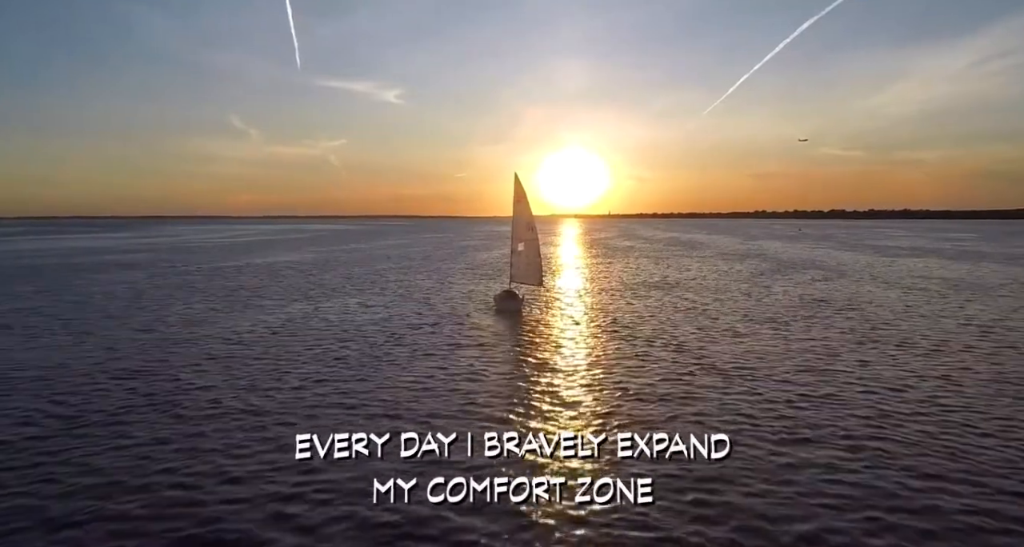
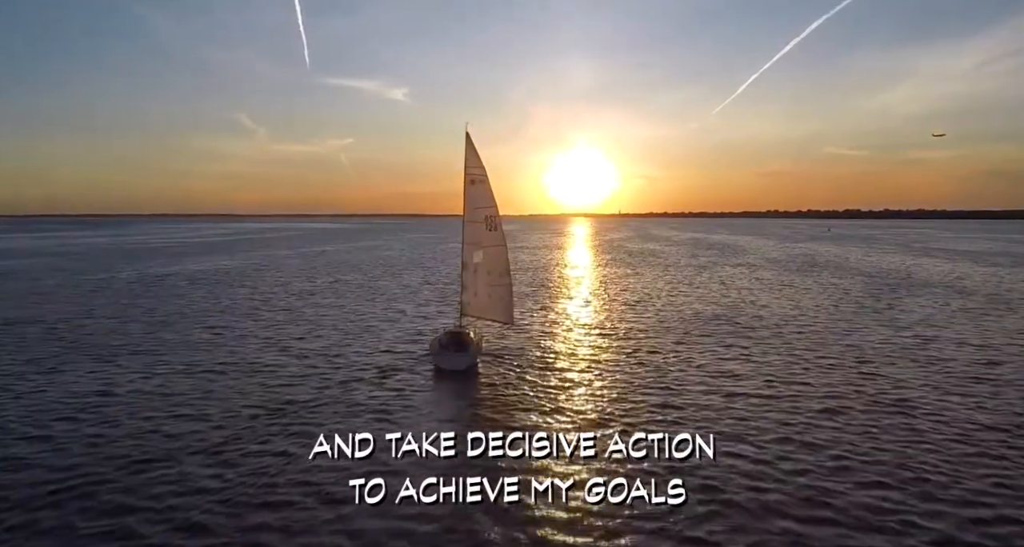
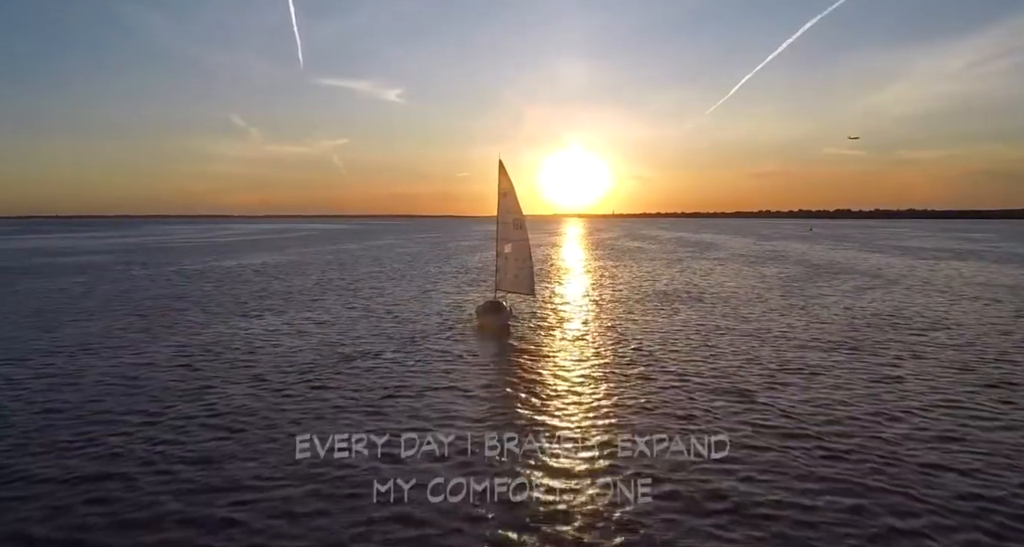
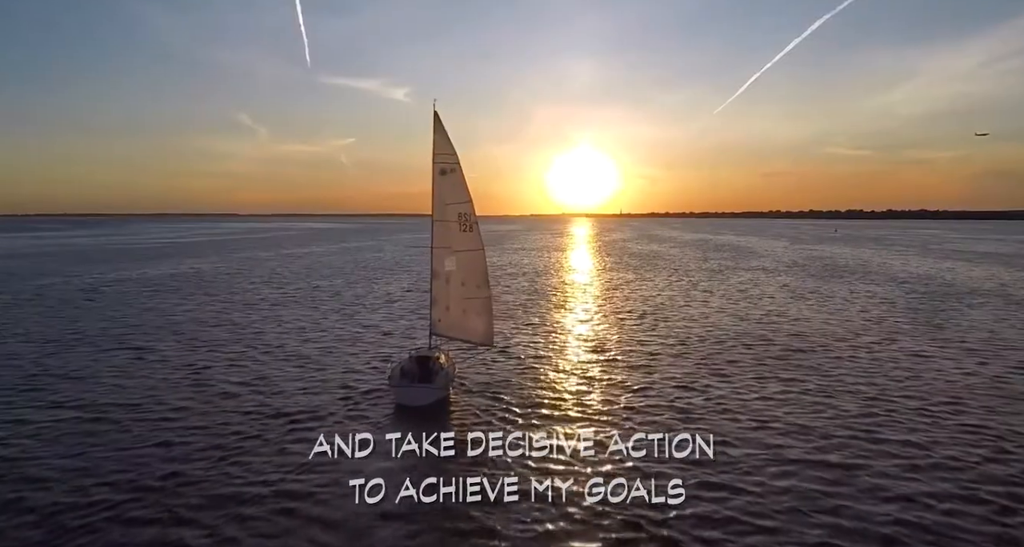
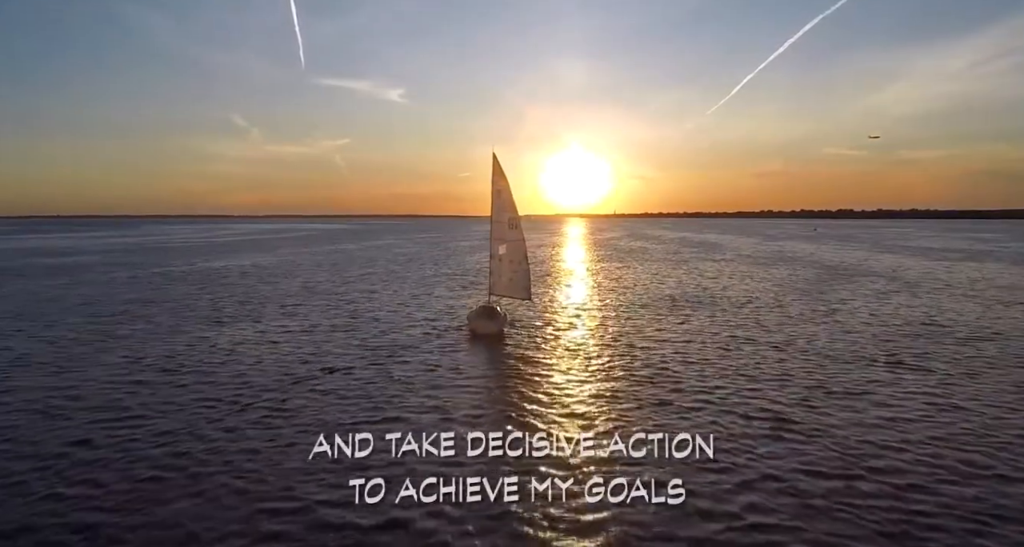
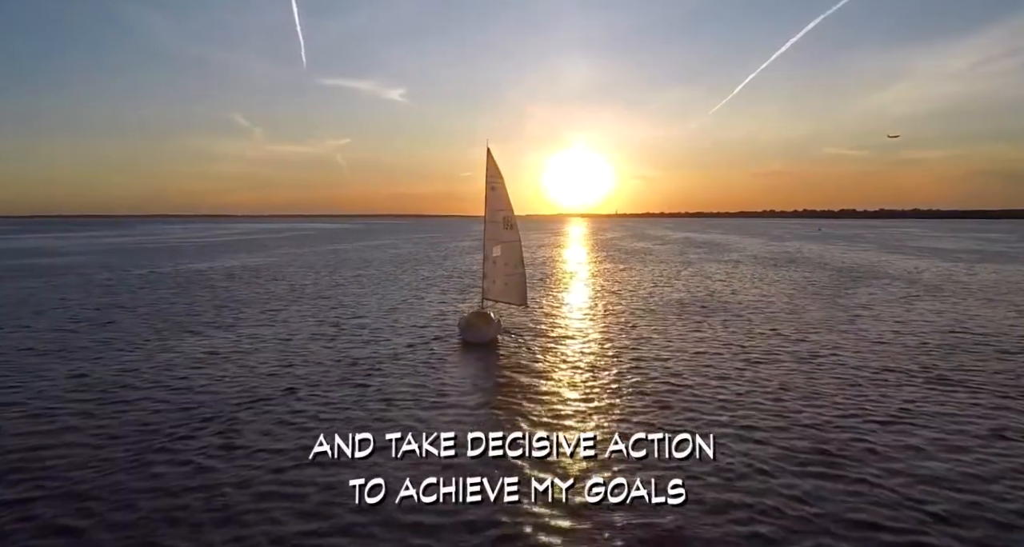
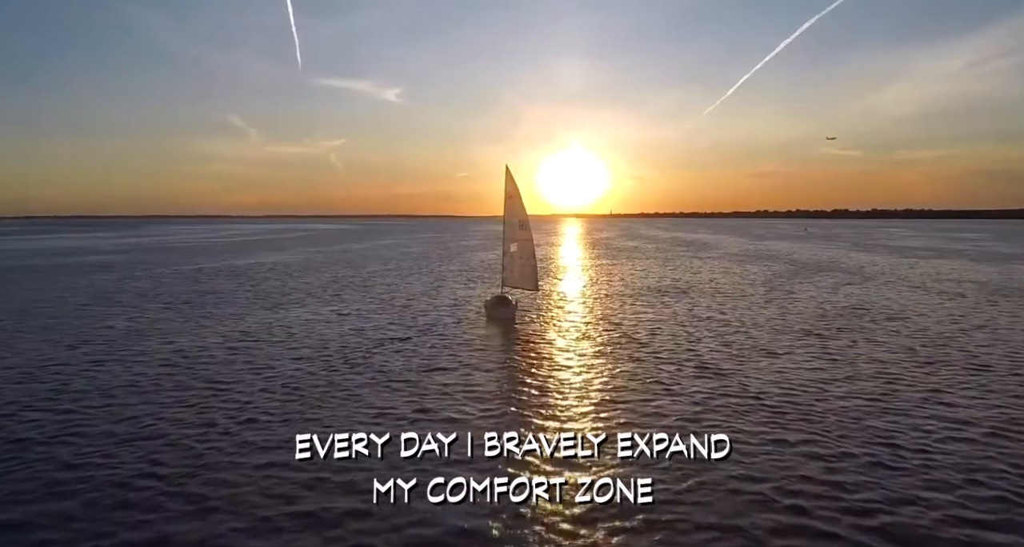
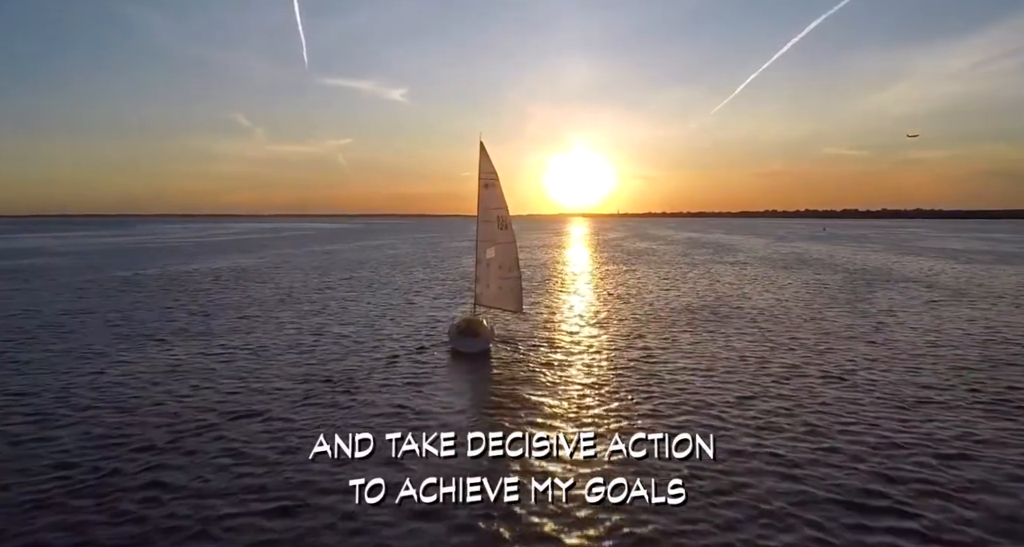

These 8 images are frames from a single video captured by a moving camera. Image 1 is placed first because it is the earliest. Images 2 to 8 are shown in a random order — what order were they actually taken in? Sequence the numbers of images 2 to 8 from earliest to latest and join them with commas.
7, 3, 5, 6, 8, 2, 4
